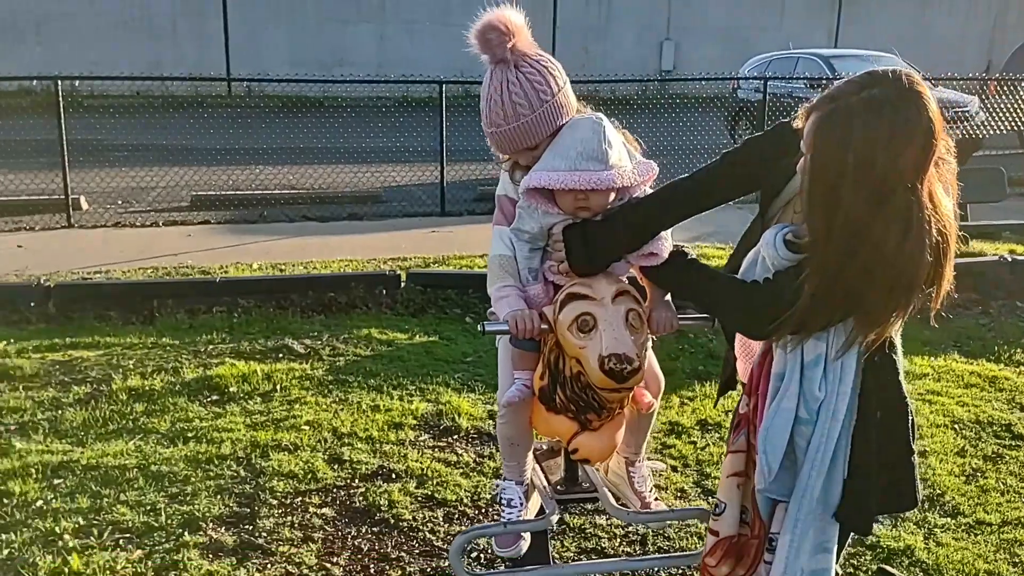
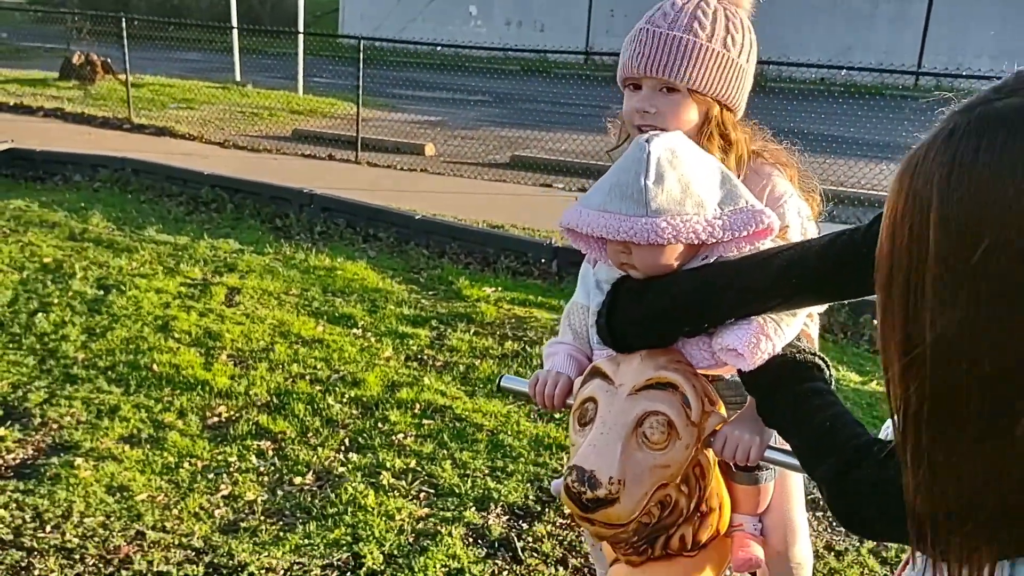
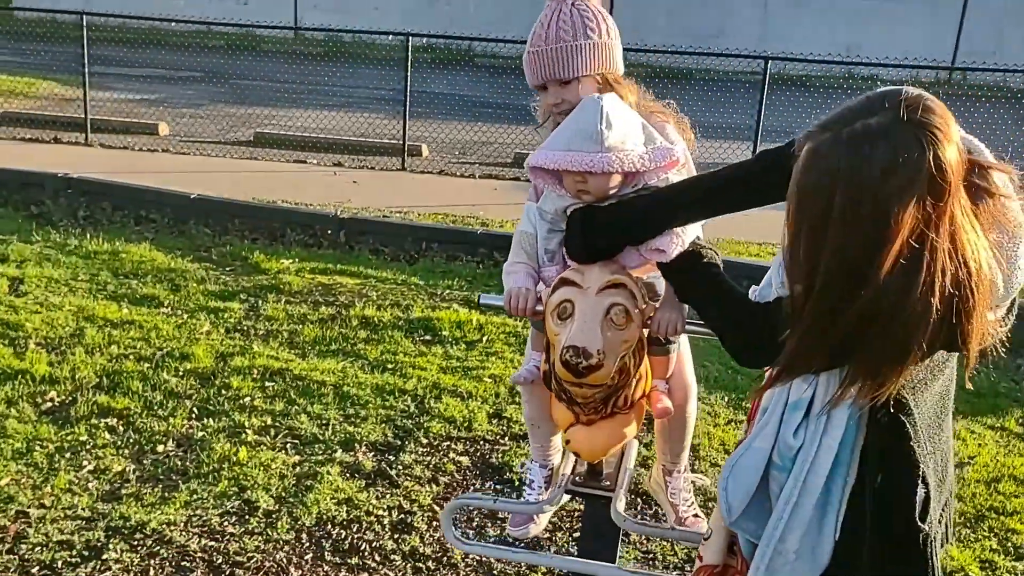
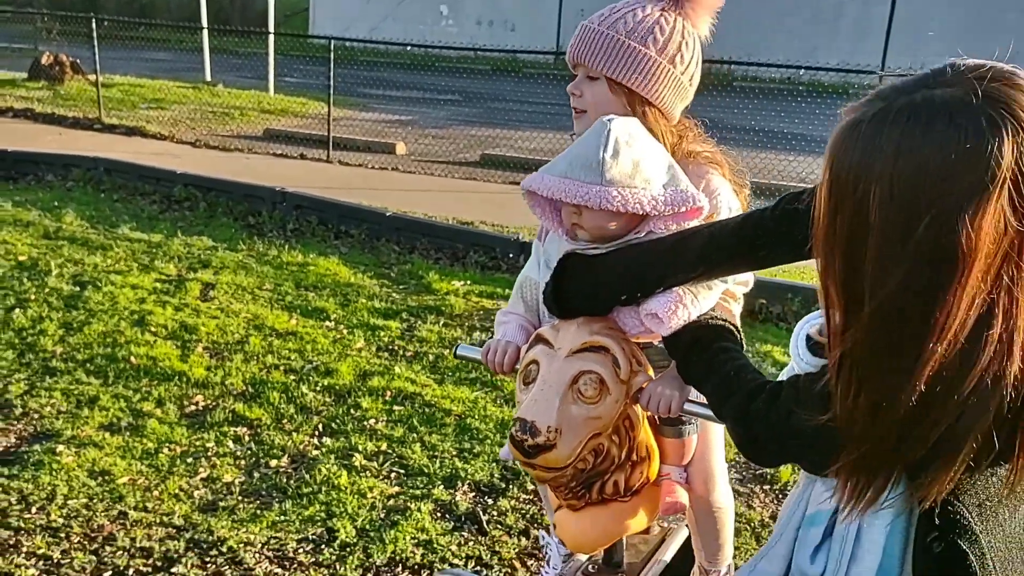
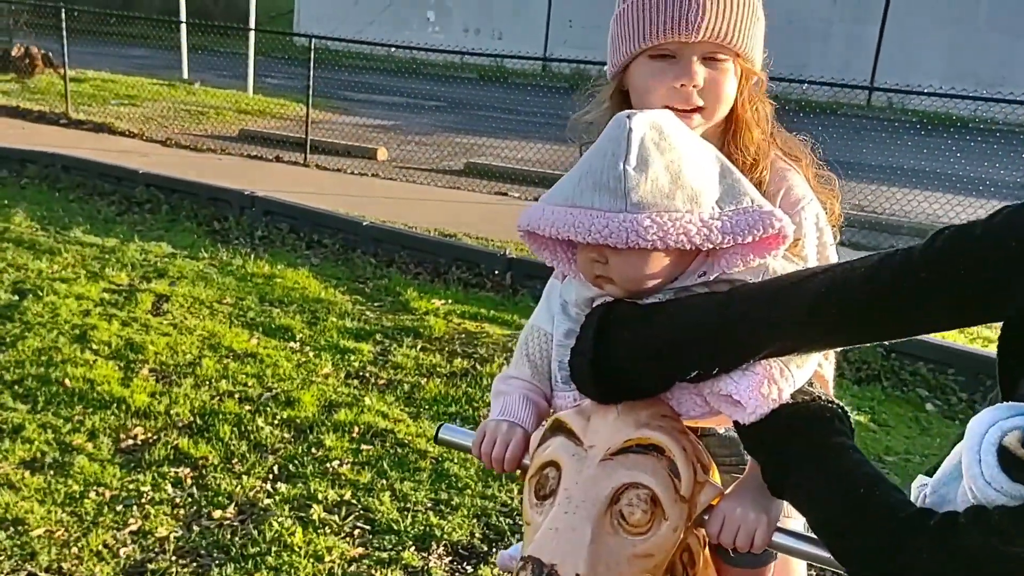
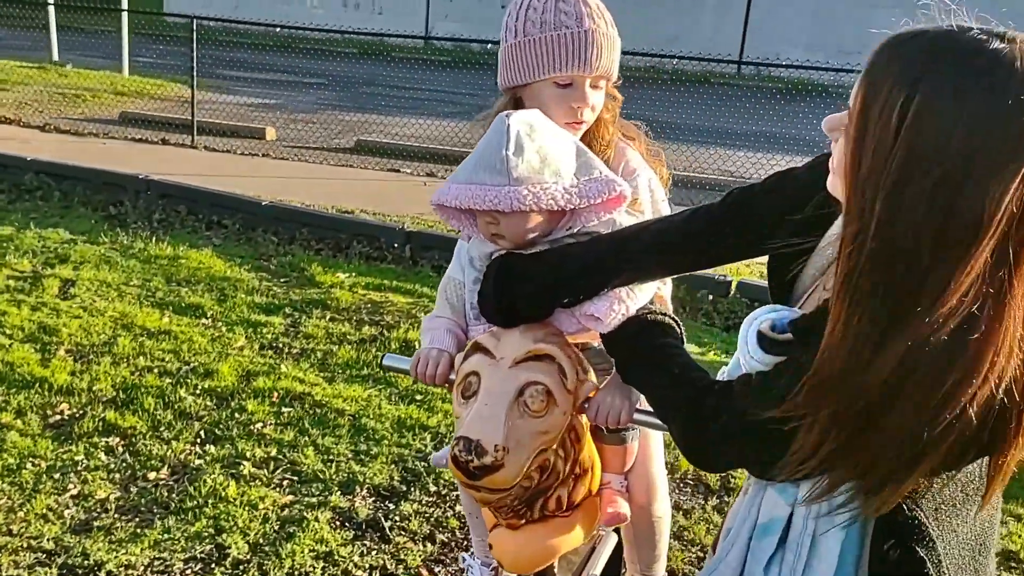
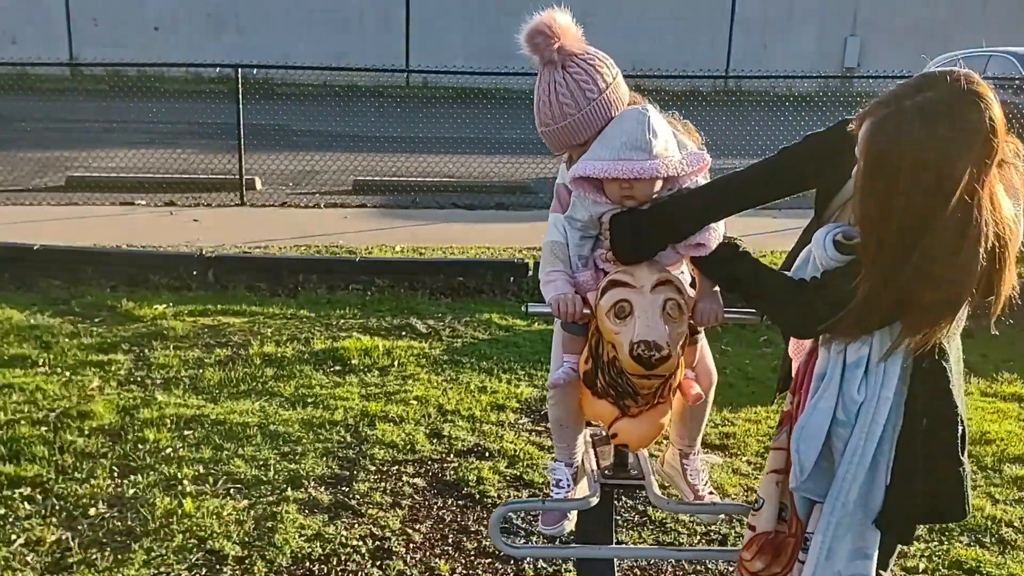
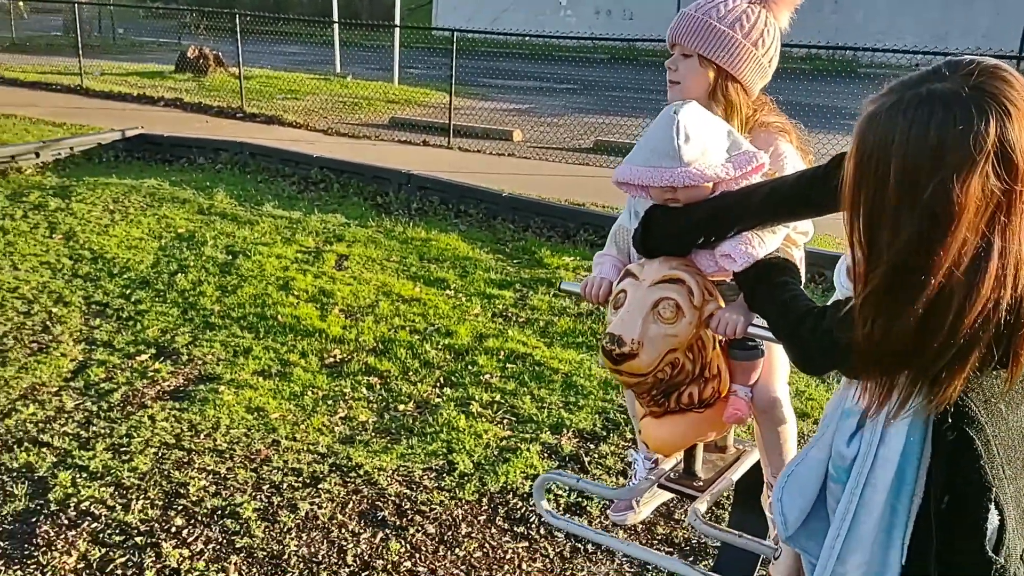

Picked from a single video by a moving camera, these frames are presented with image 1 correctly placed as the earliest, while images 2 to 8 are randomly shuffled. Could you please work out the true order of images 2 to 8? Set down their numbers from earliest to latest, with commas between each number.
7, 3, 6, 5, 2, 4, 8
